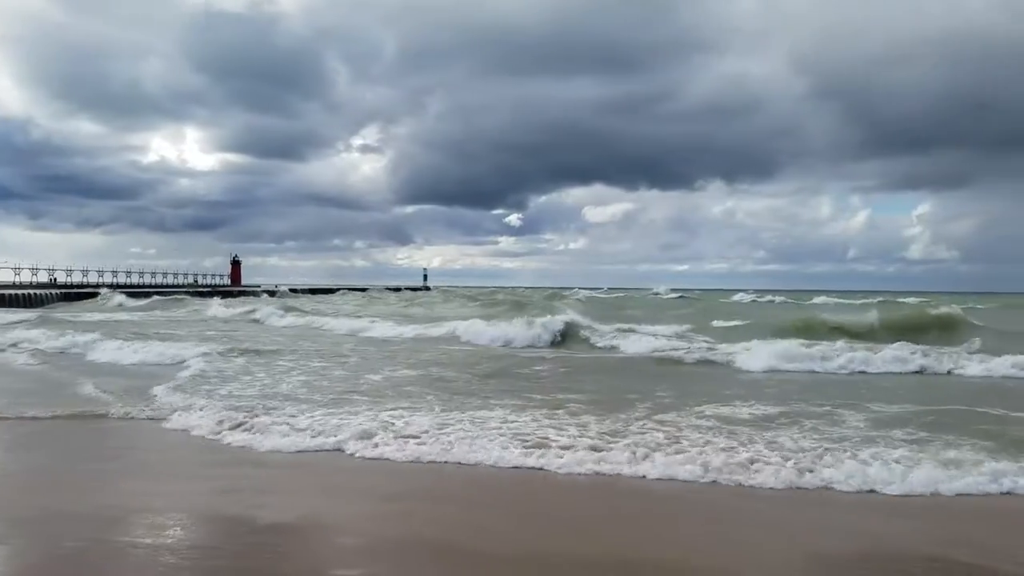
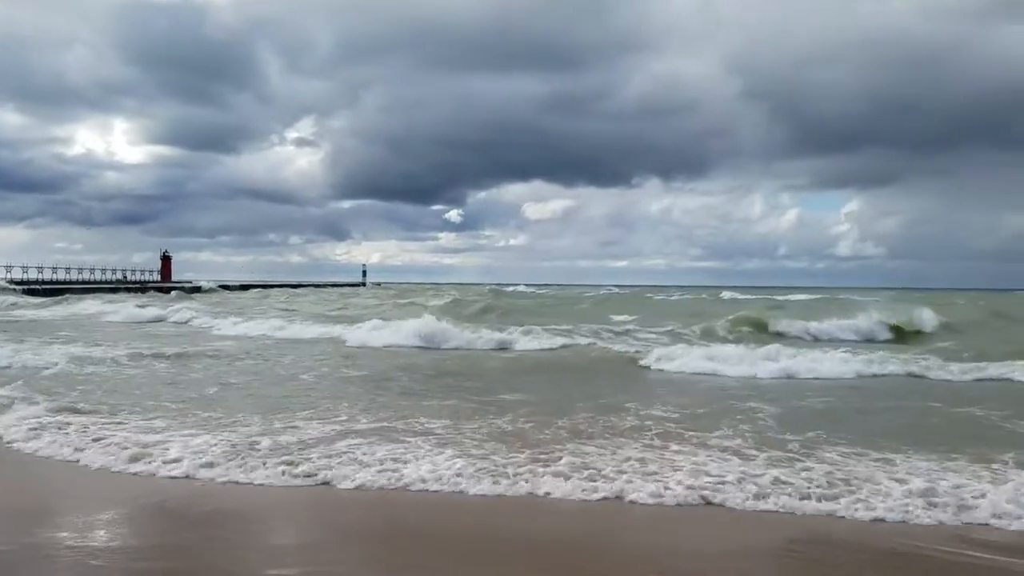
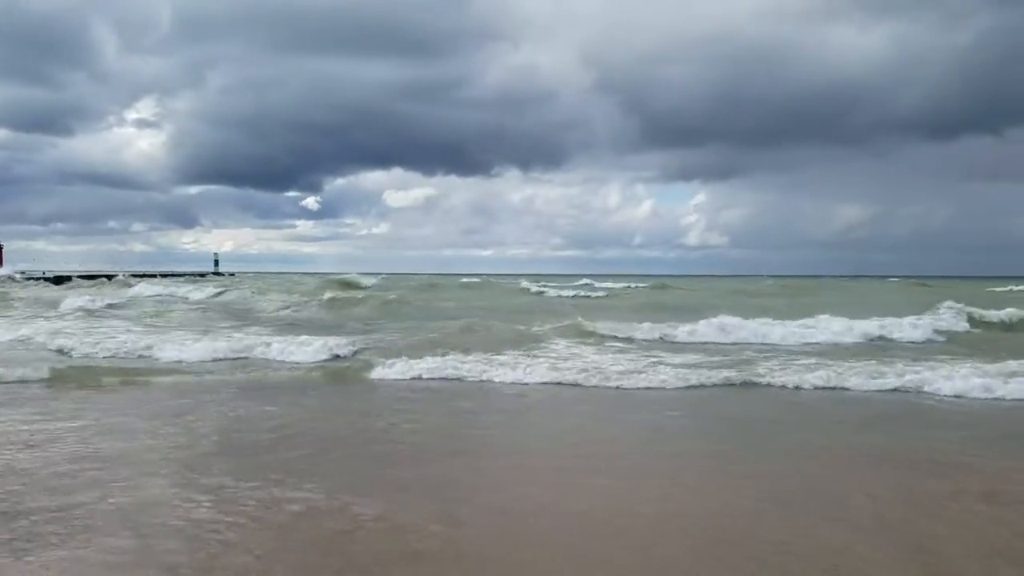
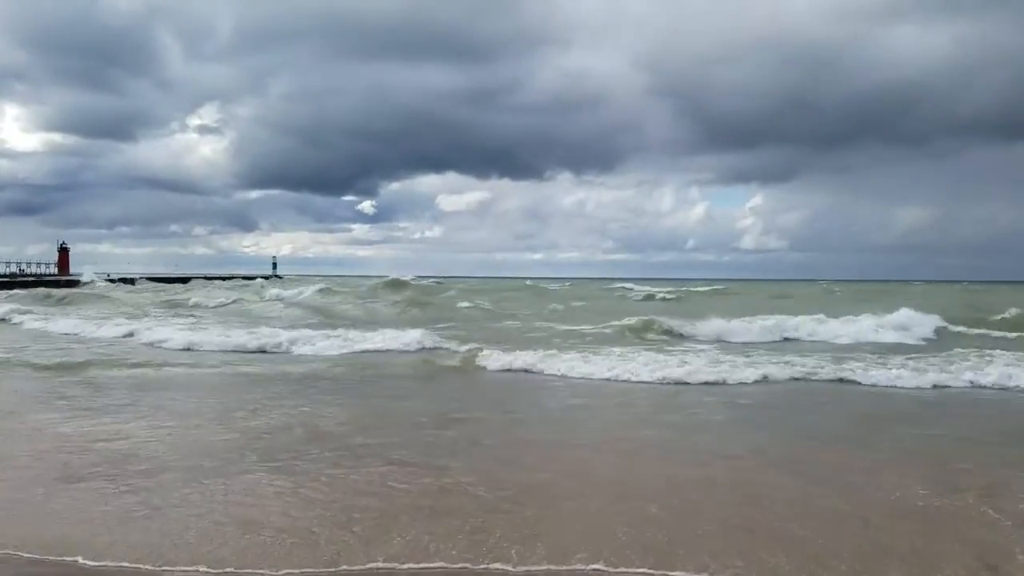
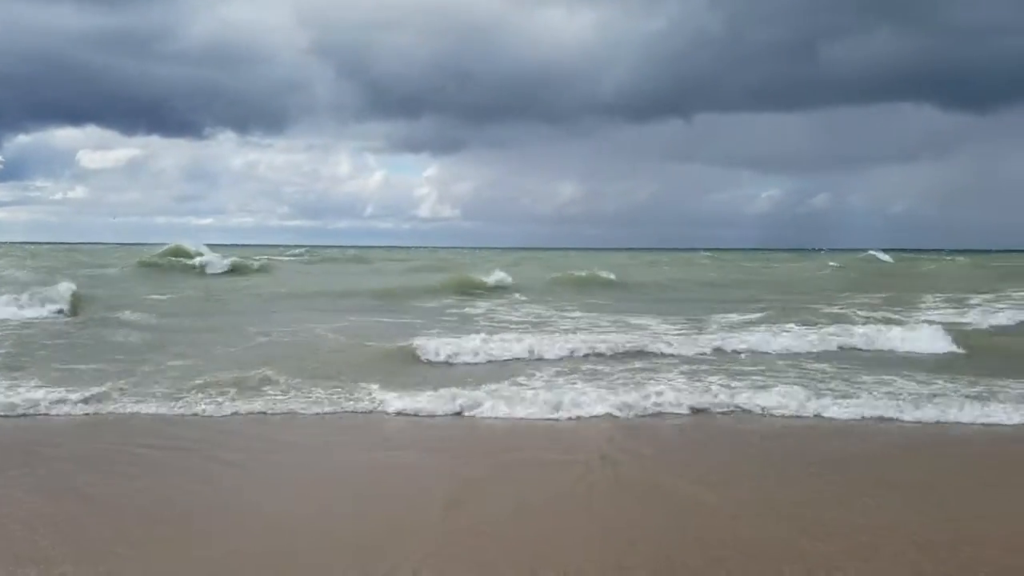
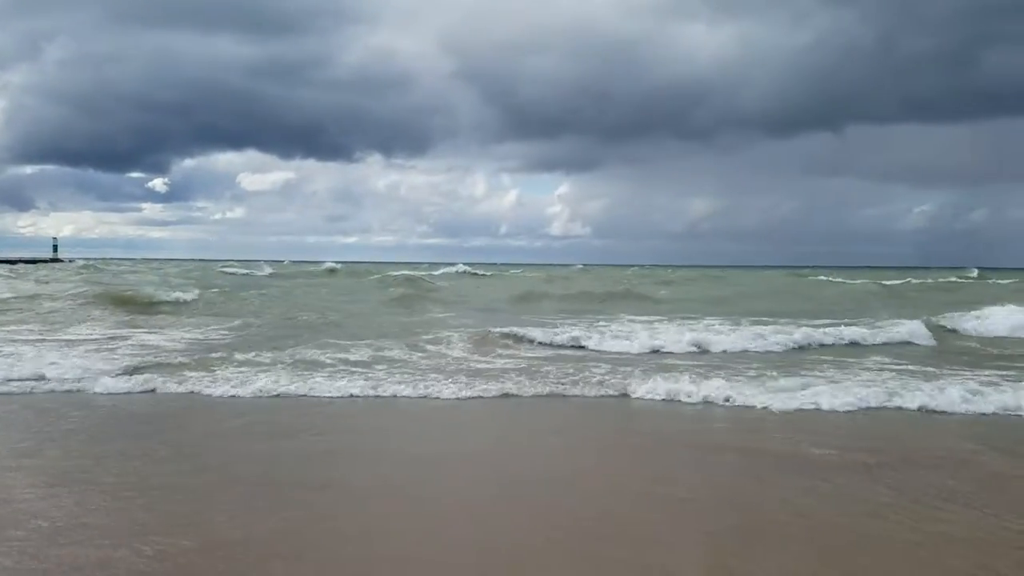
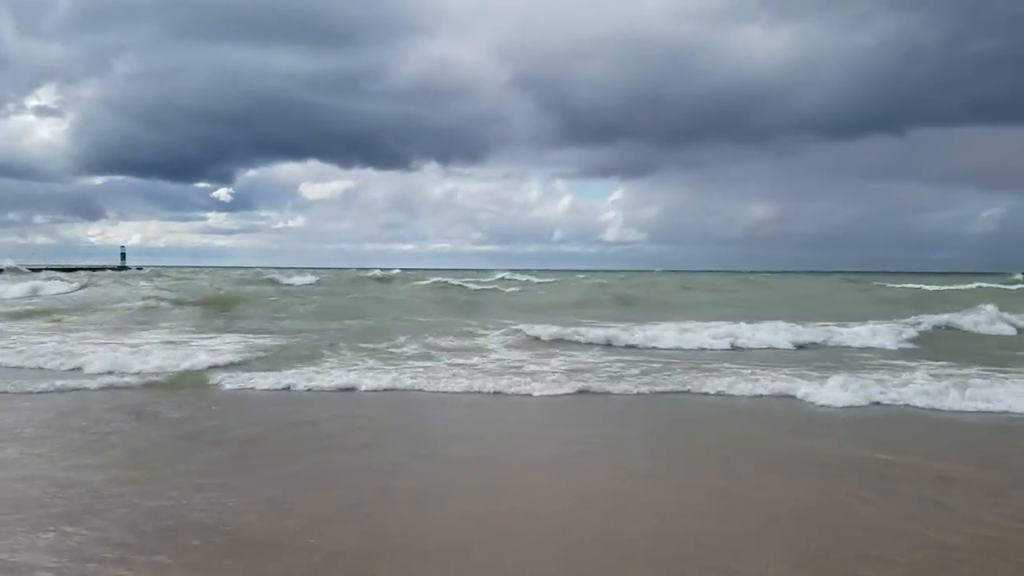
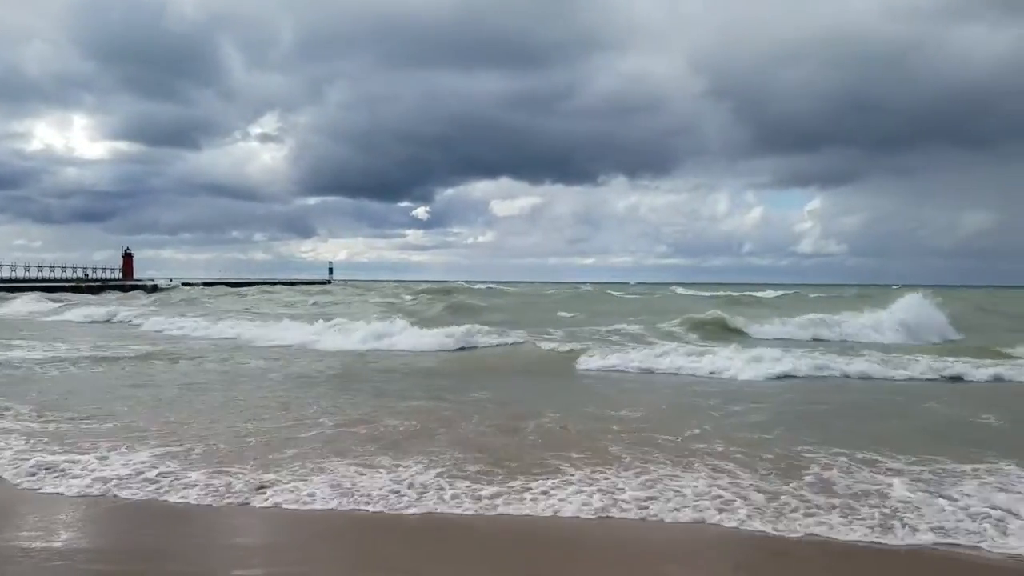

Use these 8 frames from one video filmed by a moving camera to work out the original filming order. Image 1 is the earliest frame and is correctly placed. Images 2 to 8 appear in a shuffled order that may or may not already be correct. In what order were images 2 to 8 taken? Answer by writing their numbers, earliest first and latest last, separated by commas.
2, 8, 4, 3, 7, 6, 5
